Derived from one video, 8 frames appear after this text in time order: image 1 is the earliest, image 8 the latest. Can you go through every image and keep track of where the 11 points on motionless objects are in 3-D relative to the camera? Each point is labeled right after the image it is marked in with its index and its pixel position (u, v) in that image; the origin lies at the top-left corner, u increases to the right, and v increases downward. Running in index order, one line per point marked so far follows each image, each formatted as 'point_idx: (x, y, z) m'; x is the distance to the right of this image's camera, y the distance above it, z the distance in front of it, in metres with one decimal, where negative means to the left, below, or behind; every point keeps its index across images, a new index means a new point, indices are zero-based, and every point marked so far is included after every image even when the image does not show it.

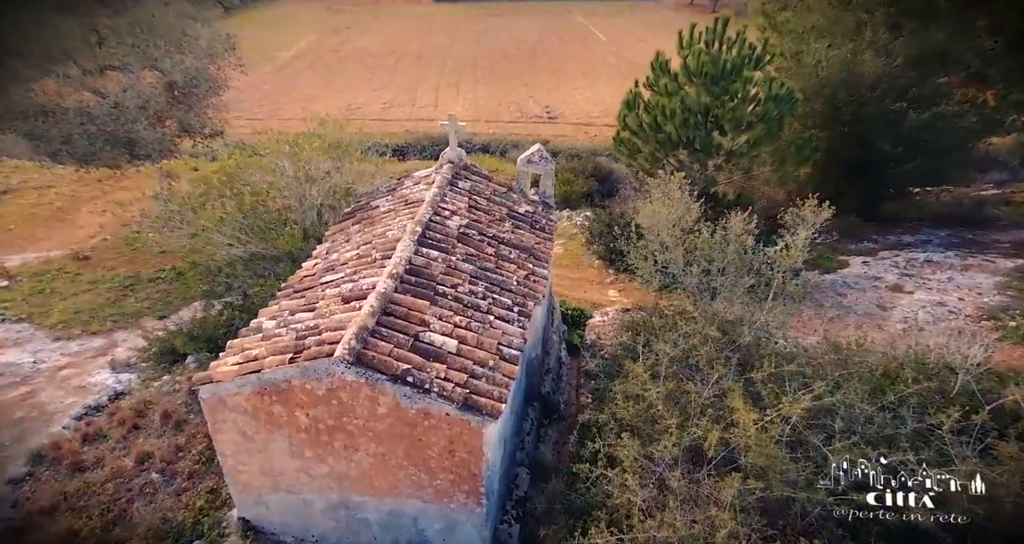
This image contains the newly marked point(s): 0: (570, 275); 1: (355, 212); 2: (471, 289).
0: (+1.6, -0.1, +18.1) m
1: (-3.1, +1.2, +13.1) m
2: (-0.6, -0.3, +9.8) m
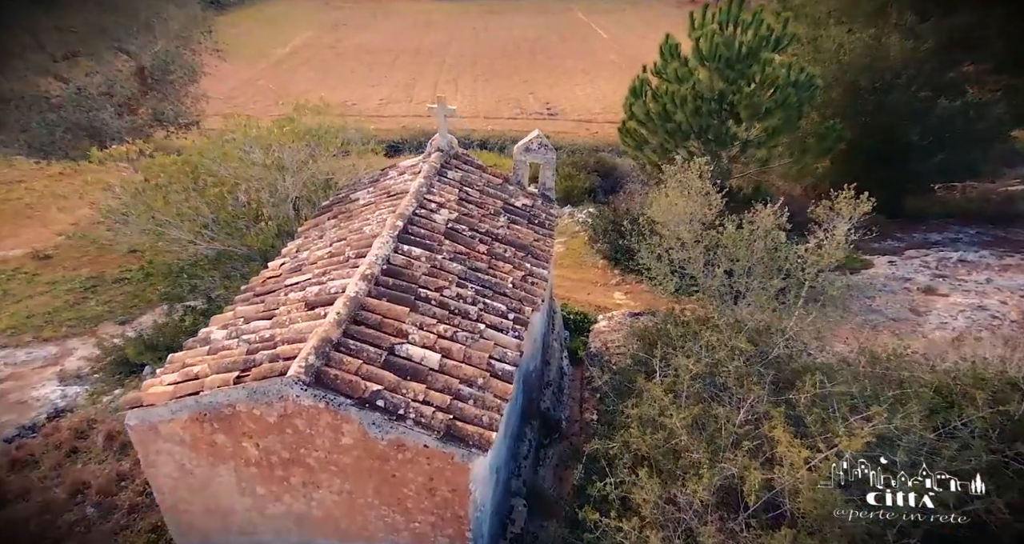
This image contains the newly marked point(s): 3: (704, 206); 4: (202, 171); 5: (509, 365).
0: (+1.6, -0.1, +16.8) m
1: (-3.2, +1.2, +11.7) m
2: (-0.7, -0.3, +8.5) m
3: (+3.1, +1.0, +10.8) m
4: (-5.8, +1.9, +12.2) m
5: (0.0, -1.1, +7.6) m
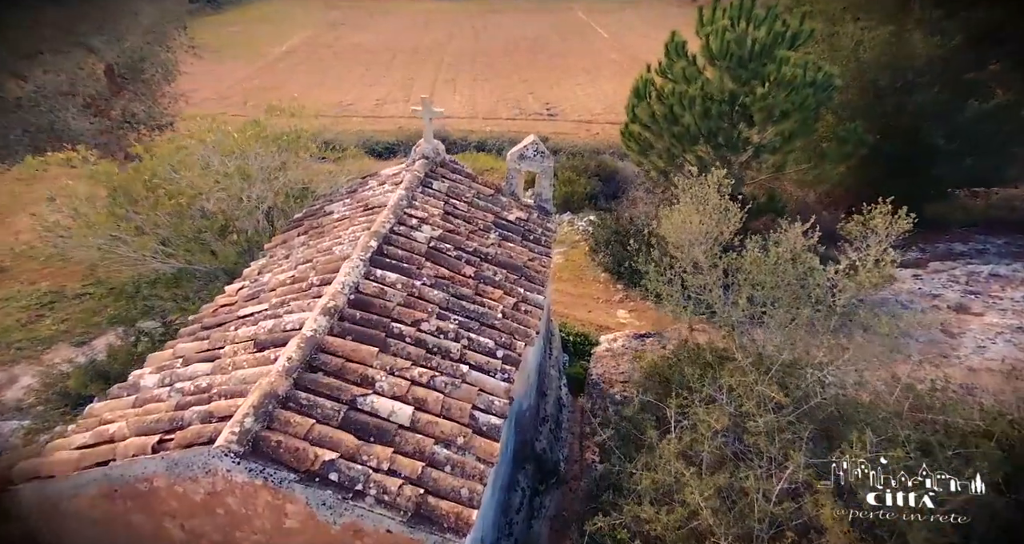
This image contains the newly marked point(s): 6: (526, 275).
0: (+1.5, -0.5, +15.5) m
1: (-3.3, +0.9, +10.5) m
2: (-0.8, -0.6, +7.3) m
3: (+3.0, +0.7, +9.6) m
4: (-5.9, +1.5, +11.0) m
5: (-0.2, -1.4, +6.4) m
6: (+0.2, 0.0, +9.1) m
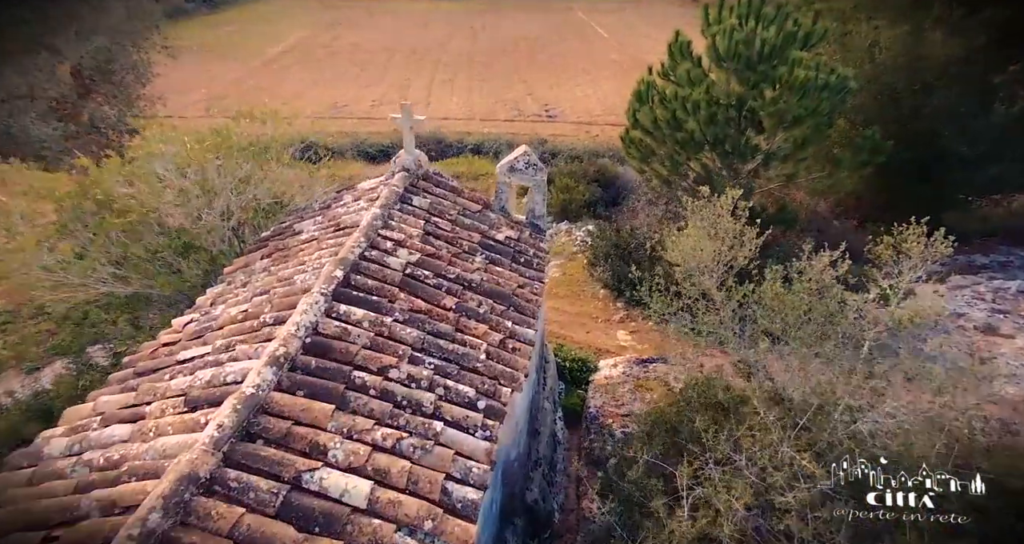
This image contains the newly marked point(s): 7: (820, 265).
0: (+1.3, -0.8, +14.5) m
1: (-3.5, +0.5, +9.5) m
2: (-1.0, -1.0, +6.3) m
3: (+2.9, +0.3, +8.5) m
4: (-6.1, +1.2, +10.0) m
5: (-0.3, -1.8, +5.4) m
6: (0.0, -0.4, +8.1) m
7: (+3.9, +0.1, +8.4) m
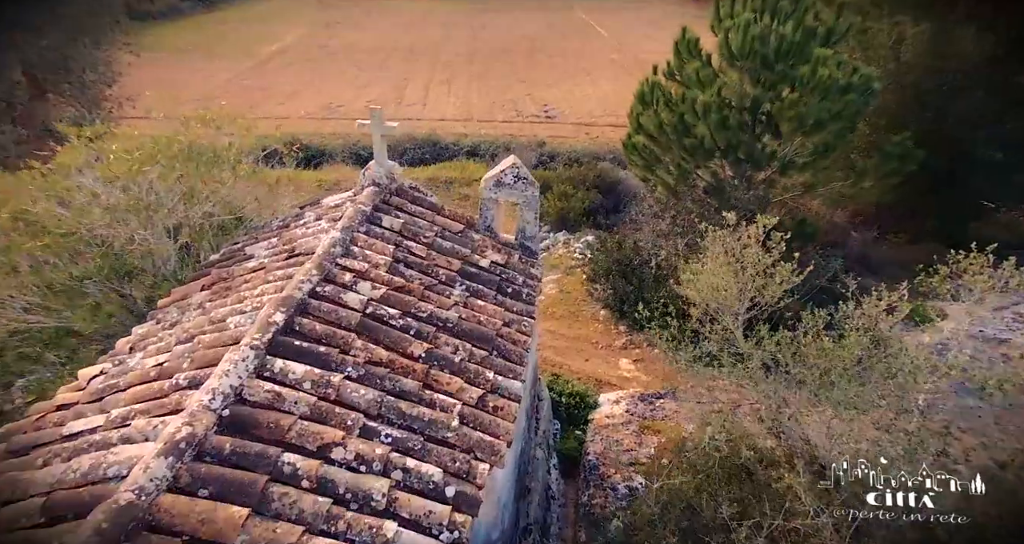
0: (+1.1, -1.2, +13.2) m
1: (-3.6, +0.1, +8.1) m
2: (-1.1, -1.3, +4.9) m
3: (+2.7, 0.0, +7.2) m
4: (-6.2, +0.8, +8.6) m
5: (-0.5, -2.2, +4.0) m
6: (-0.1, -0.8, +6.7) m
7: (+3.7, -0.3, +7.0) m
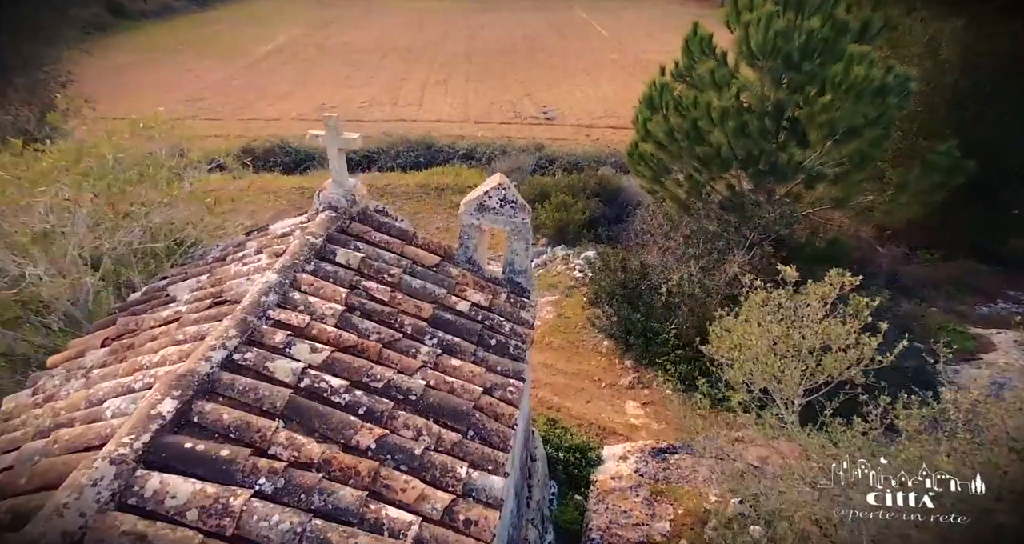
0: (+1.0, -1.7, +11.6) m
1: (-3.8, -0.4, +6.6) m
2: (-1.3, -1.8, +3.4) m
3: (+2.5, -0.5, +5.6) m
4: (-6.4, +0.3, +7.1) m
5: (-0.6, -2.6, +2.5) m
6: (-0.3, -1.3, +5.2) m
7: (+3.6, -0.8, +5.5) m
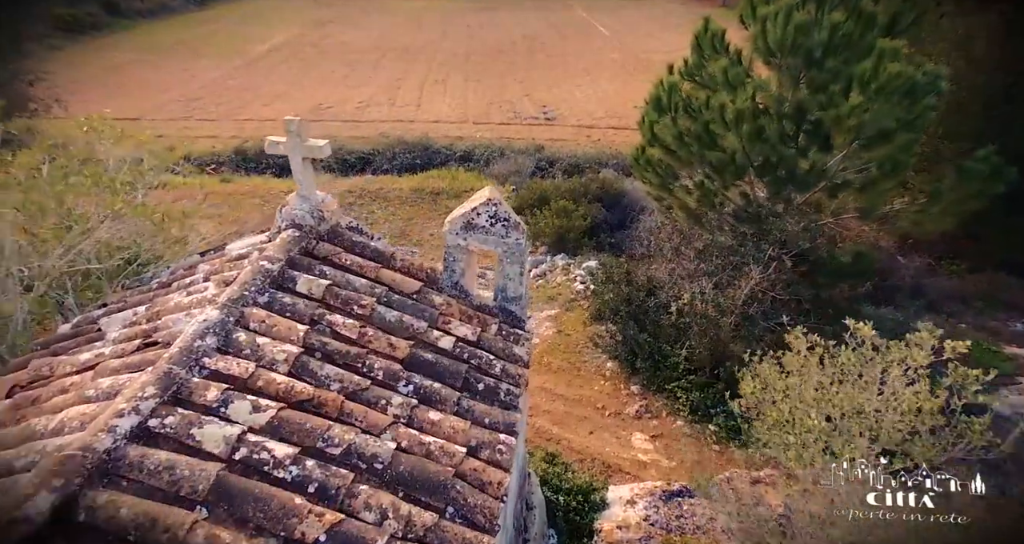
0: (+0.9, -2.0, +10.6) m
1: (-3.8, -0.6, +5.6) m
2: (-1.4, -2.1, +2.4) m
3: (+2.5, -0.8, +4.7) m
4: (-6.5, +0.1, +6.1) m
5: (-0.7, -2.9, +1.5) m
6: (-0.4, -1.5, +4.2) m
7: (+3.5, -1.0, +4.5) m
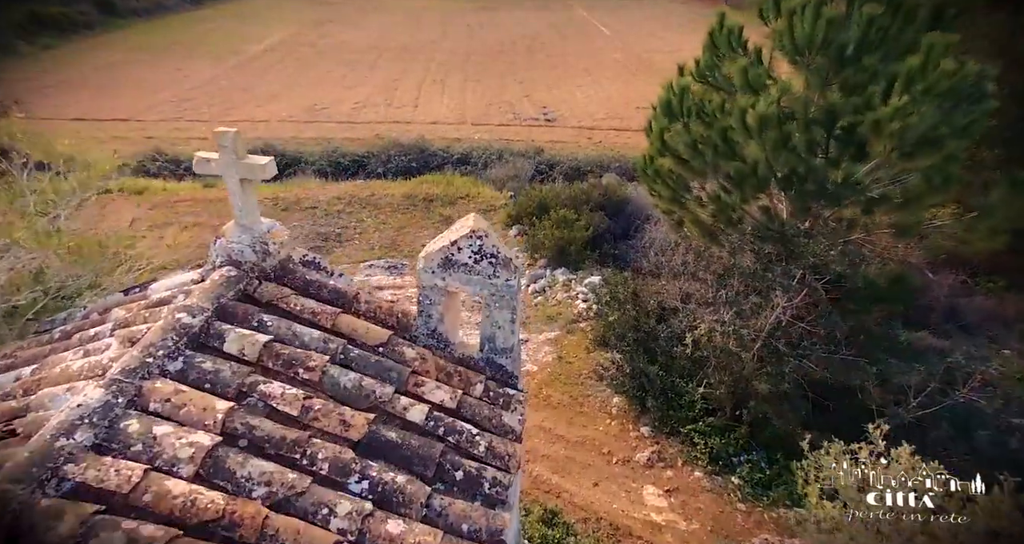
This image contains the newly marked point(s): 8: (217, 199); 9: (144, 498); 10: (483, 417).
0: (+0.8, -2.3, +9.4) m
1: (-3.9, -1.0, +4.4) m
2: (-1.5, -2.4, +1.2) m
3: (+2.4, -1.1, +3.4) m
4: (-6.5, -0.3, +4.9) m
5: (-0.8, -3.2, +0.3) m
6: (-0.4, -1.9, +3.0) m
7: (+3.4, -1.4, +3.3) m
8: (-8.5, +2.1, +18.6) m
9: (-1.8, -1.1, +3.2) m
10: (-0.2, -1.0, +4.6) m
